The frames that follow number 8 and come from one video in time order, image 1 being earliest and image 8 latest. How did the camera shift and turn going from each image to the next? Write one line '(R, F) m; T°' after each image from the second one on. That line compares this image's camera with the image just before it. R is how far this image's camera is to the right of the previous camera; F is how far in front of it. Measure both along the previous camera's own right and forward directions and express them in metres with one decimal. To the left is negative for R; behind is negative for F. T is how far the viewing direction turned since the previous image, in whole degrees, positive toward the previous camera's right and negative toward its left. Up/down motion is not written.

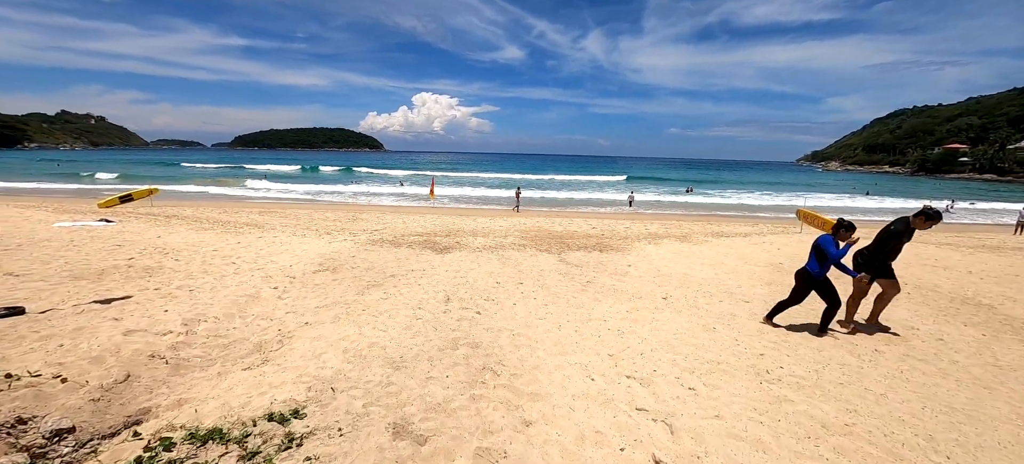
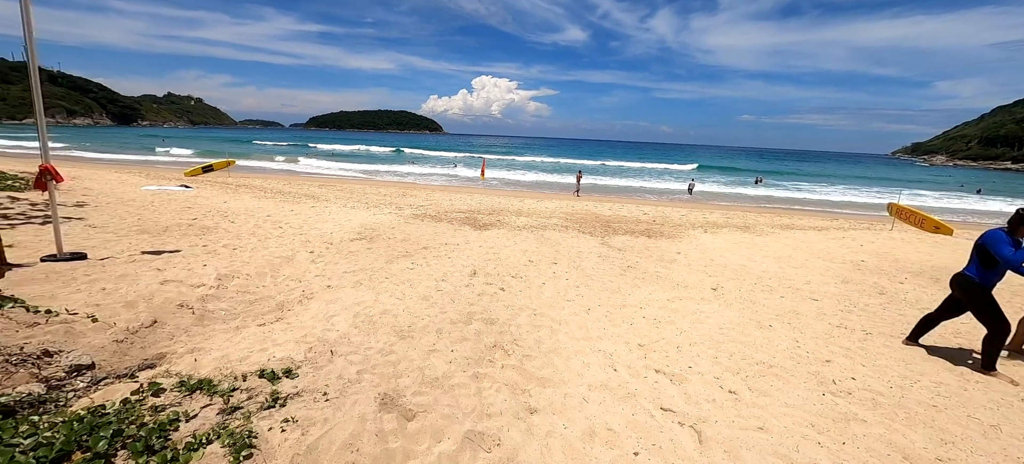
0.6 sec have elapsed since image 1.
(+0.4, +0.5) m; -8°
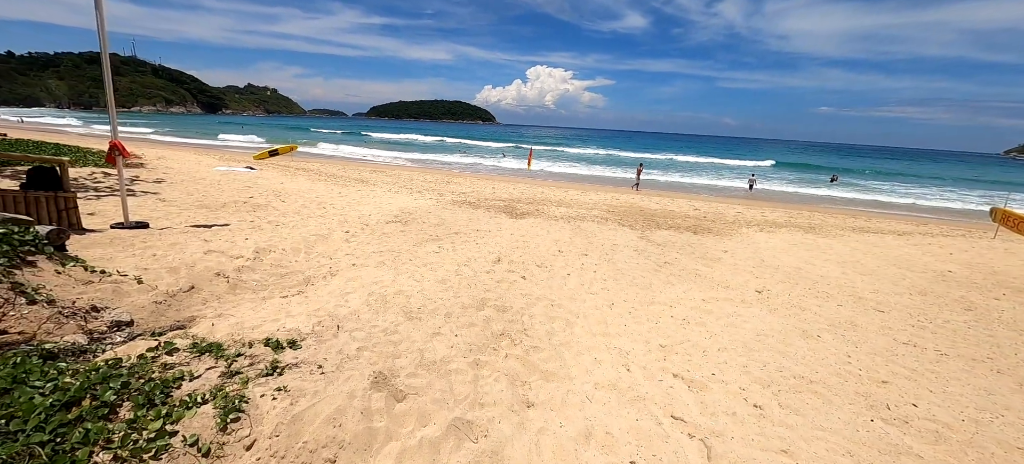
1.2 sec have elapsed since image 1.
(+0.4, +0.2) m; -7°
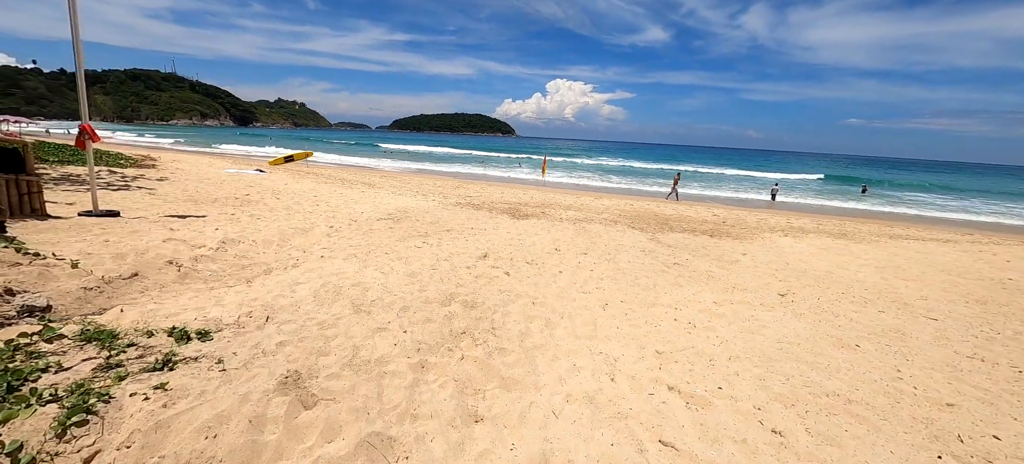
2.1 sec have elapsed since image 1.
(+0.5, +0.7) m; -3°
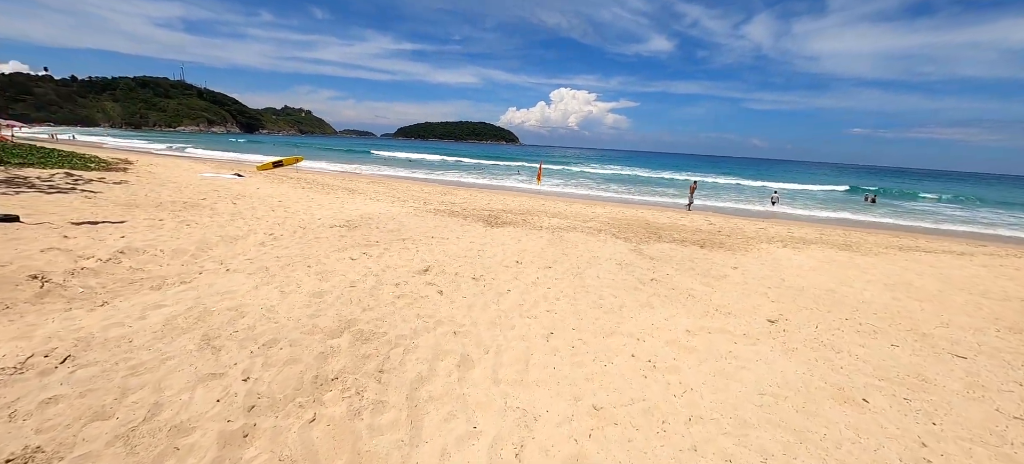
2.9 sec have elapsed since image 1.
(+0.9, +0.9) m; -1°
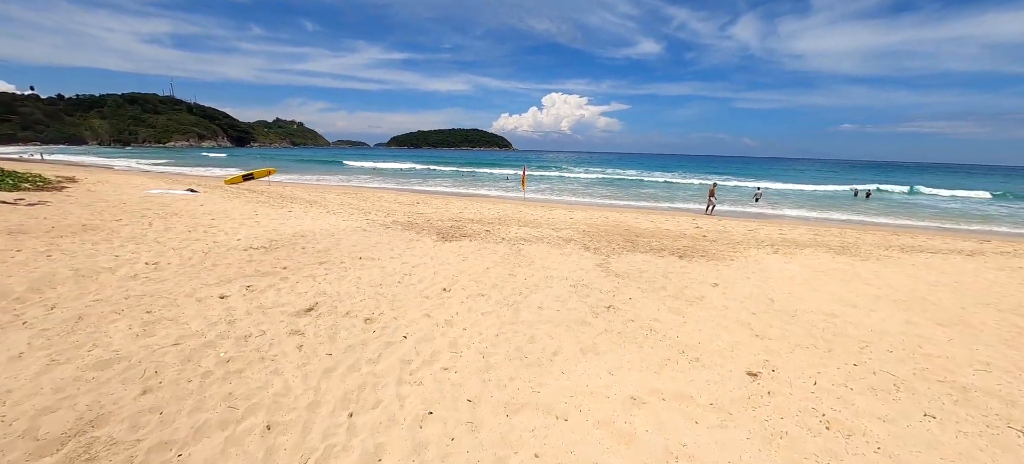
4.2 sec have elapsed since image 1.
(+1.0, +1.1) m; 0°
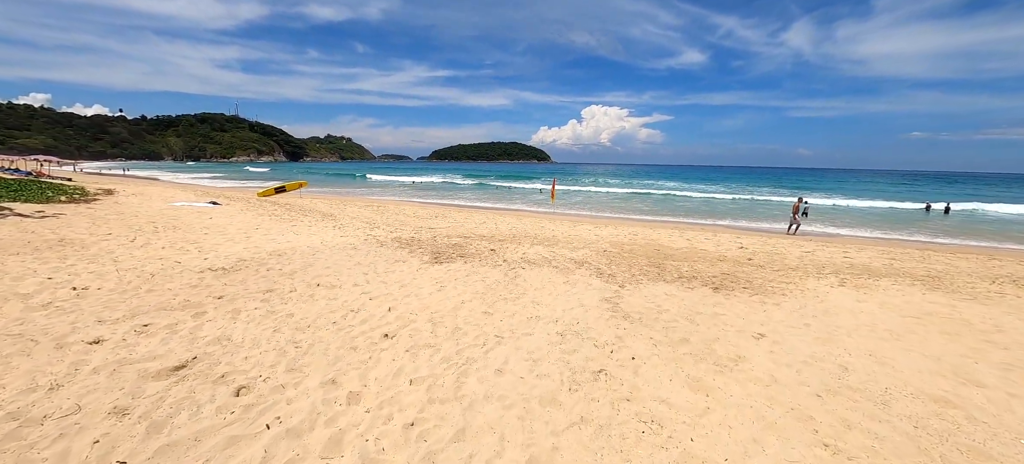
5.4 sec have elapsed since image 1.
(+0.8, +1.3) m; -6°
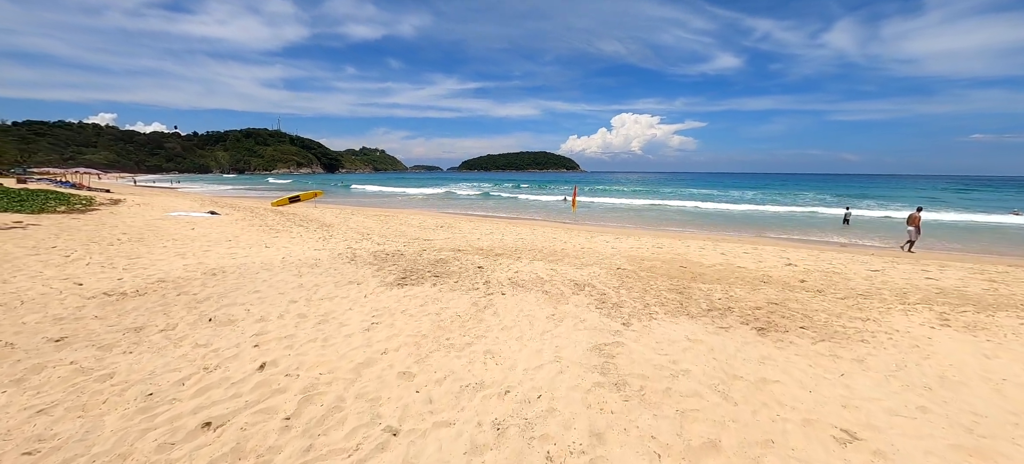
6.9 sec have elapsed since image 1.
(+0.9, +1.6) m; -5°
